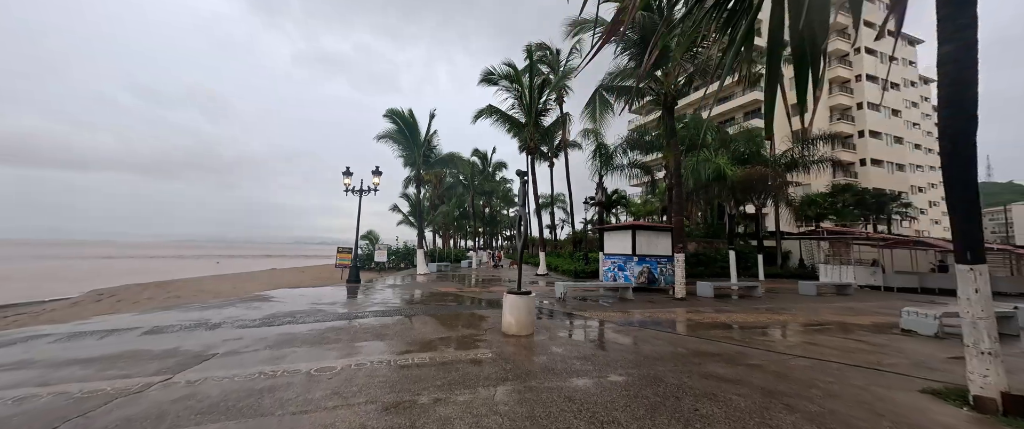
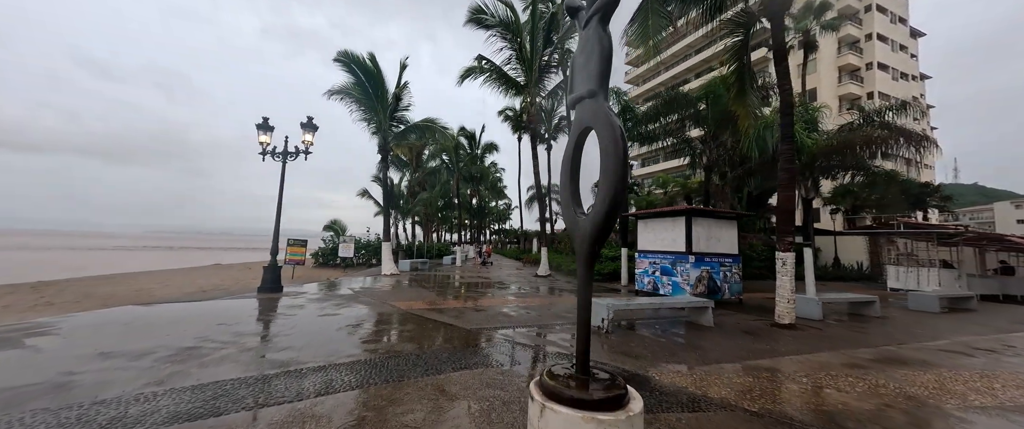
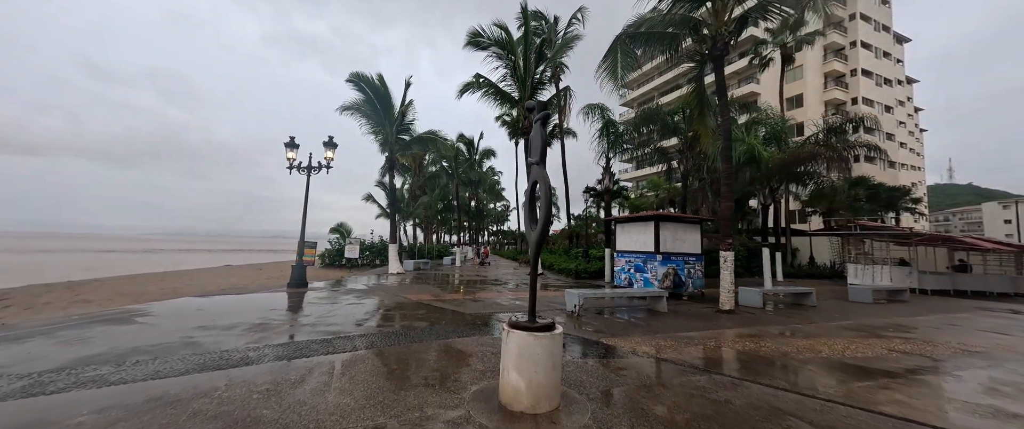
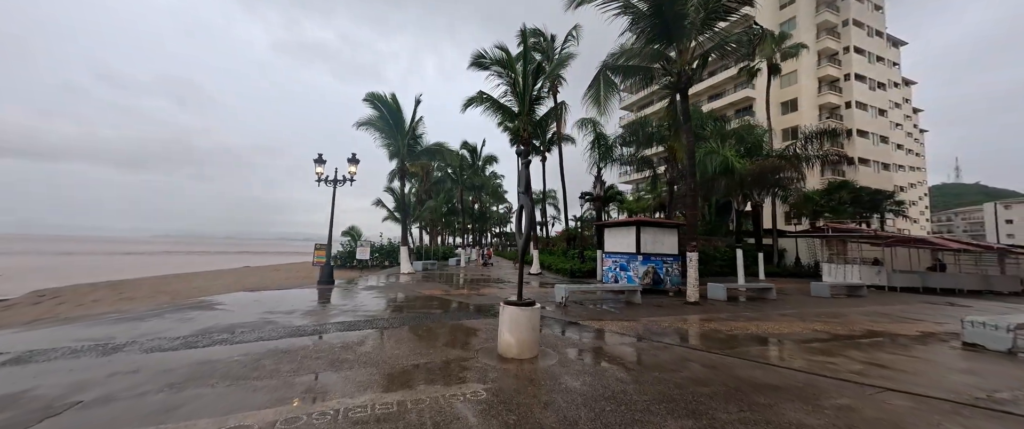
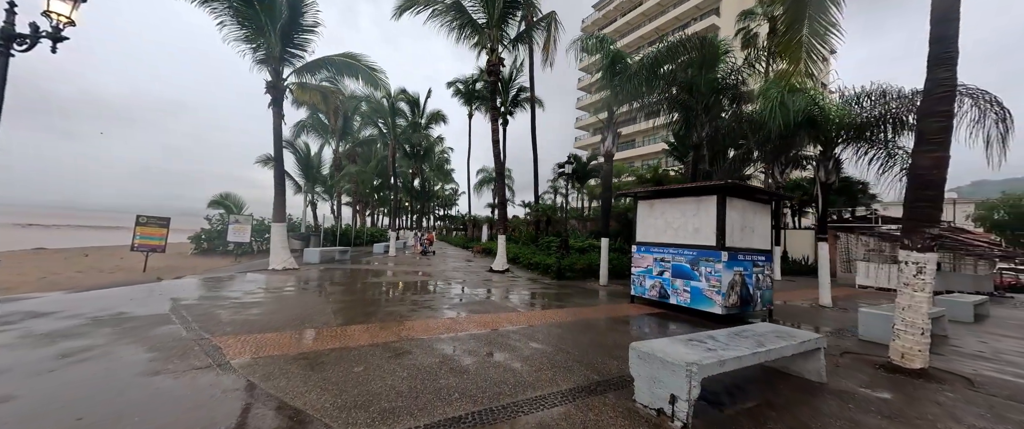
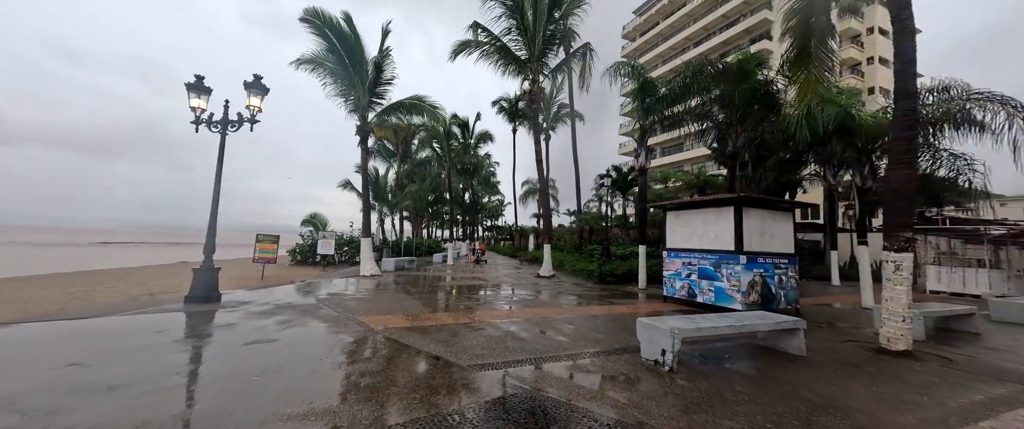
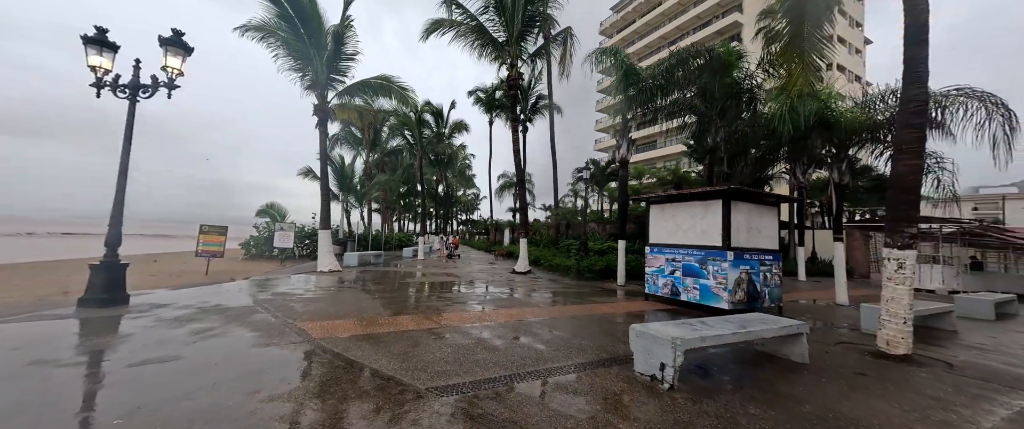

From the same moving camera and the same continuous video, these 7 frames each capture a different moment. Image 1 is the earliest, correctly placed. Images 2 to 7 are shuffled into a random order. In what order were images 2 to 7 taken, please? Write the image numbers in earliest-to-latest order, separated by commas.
4, 3, 2, 6, 7, 5
